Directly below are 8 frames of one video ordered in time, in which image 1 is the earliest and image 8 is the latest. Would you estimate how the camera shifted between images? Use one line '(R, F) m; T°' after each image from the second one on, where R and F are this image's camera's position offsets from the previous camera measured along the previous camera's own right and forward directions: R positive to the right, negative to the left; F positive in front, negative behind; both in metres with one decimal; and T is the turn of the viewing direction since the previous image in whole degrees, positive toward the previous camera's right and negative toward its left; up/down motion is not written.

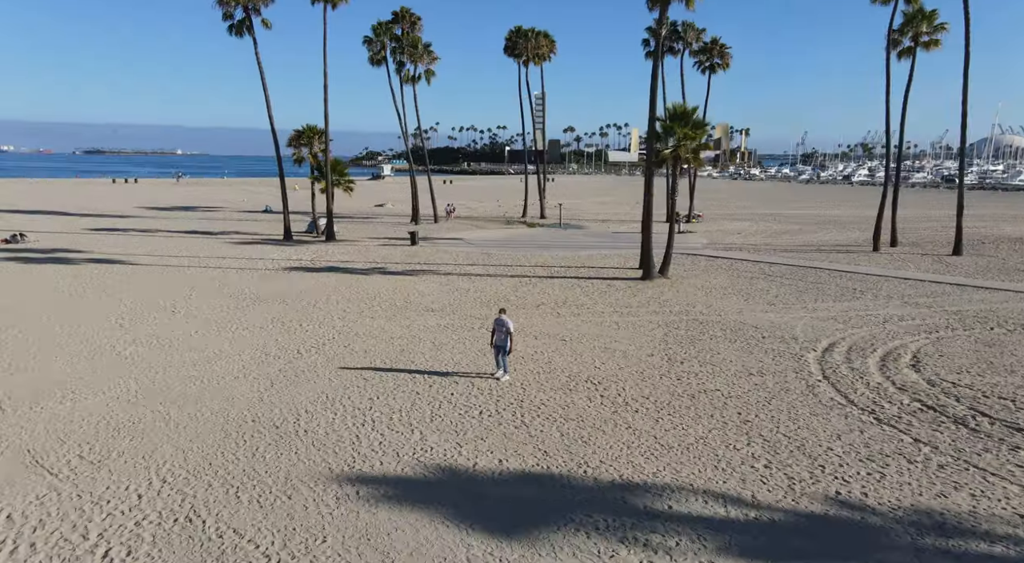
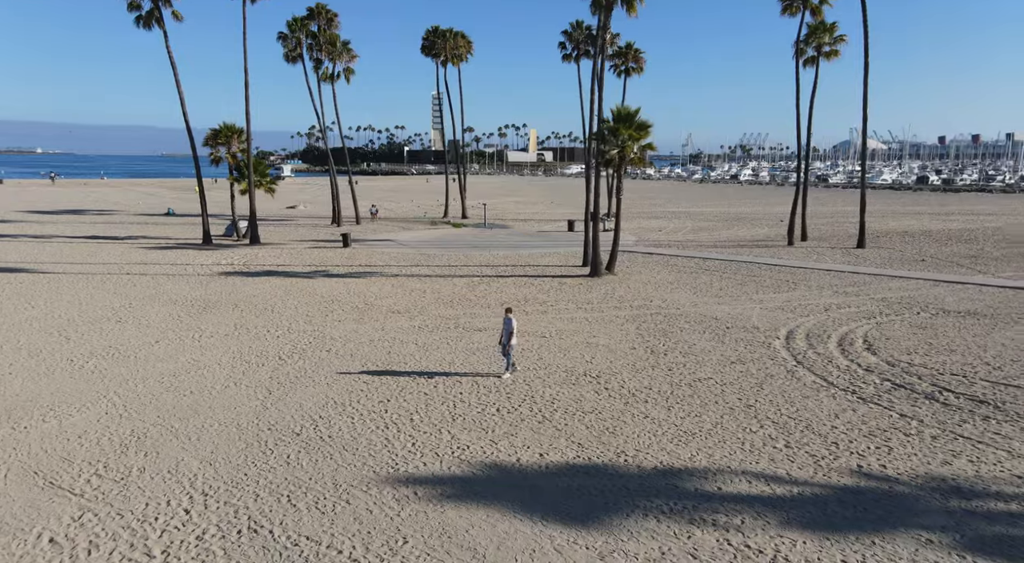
(-1.9, -0.1) m; +8°
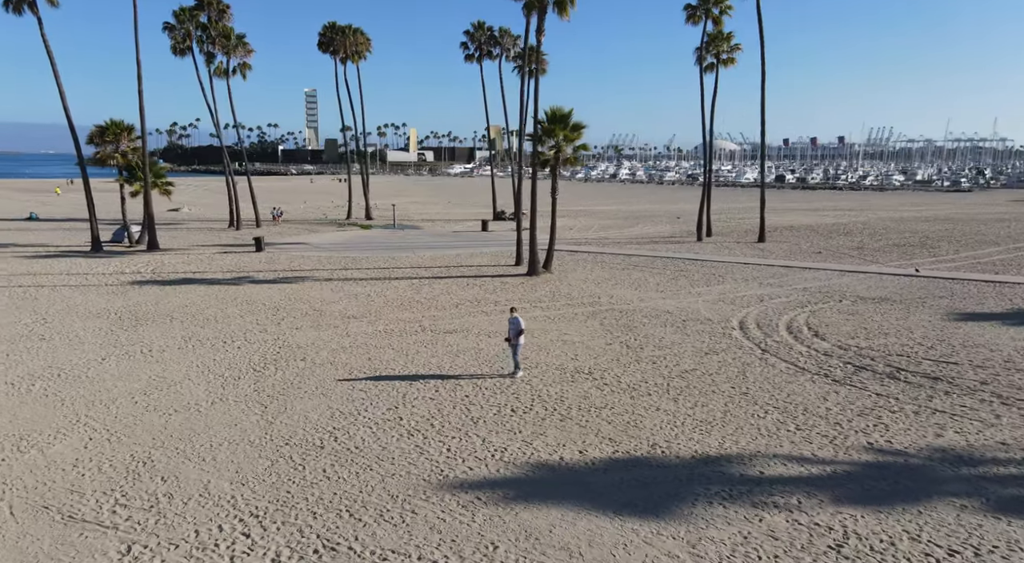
(-2.1, +0.1) m; +10°
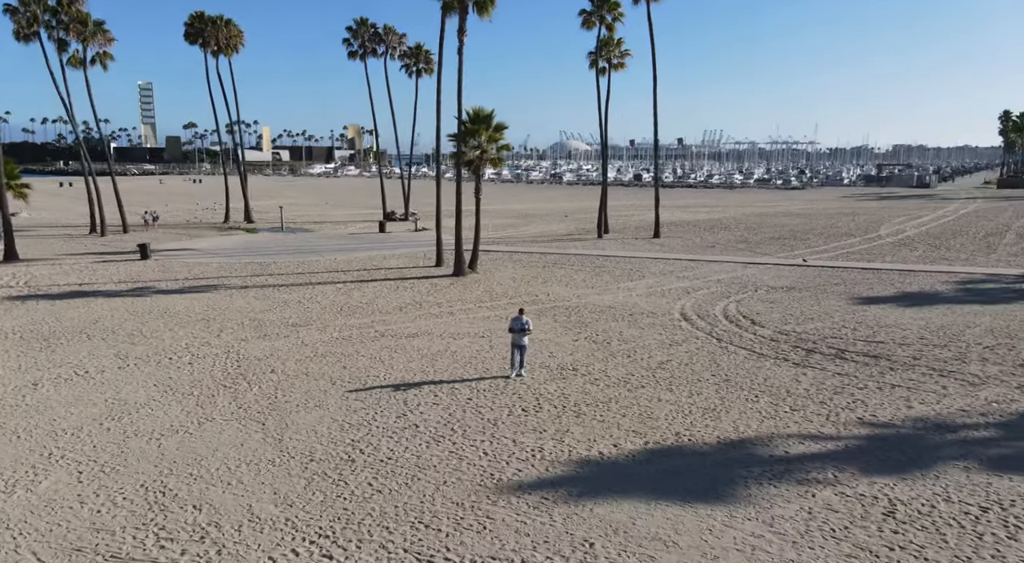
(-2.3, +0.2) m; +11°
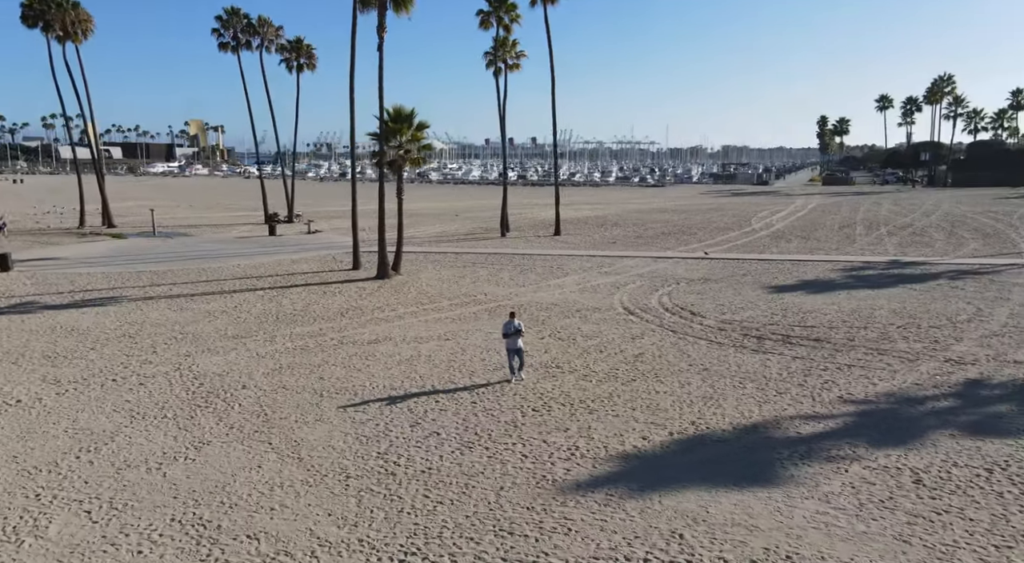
(-2.3, +0.3) m; +11°
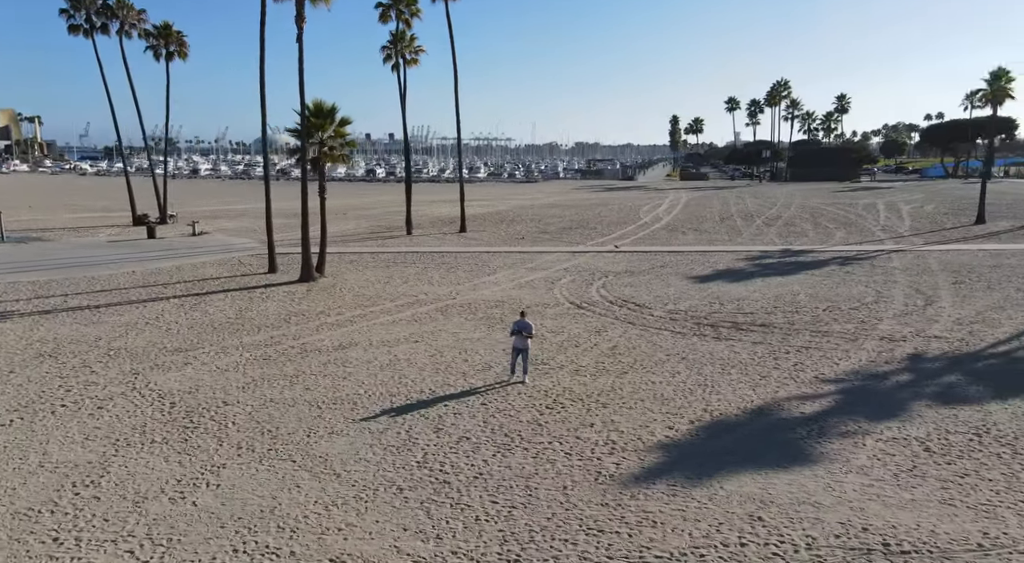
(-2.3, +0.3) m; +11°
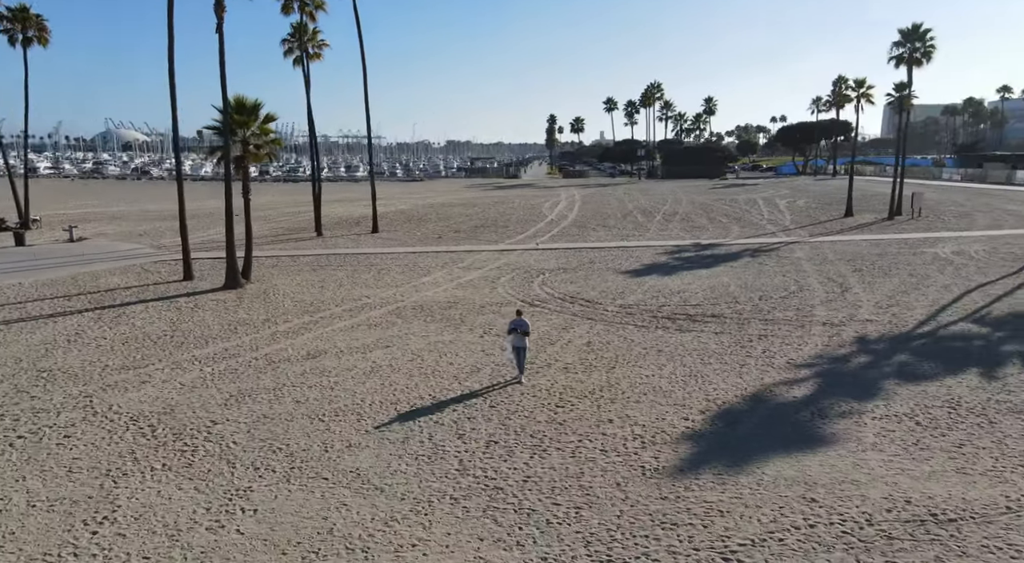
(-2.0, +0.3) m; +10°
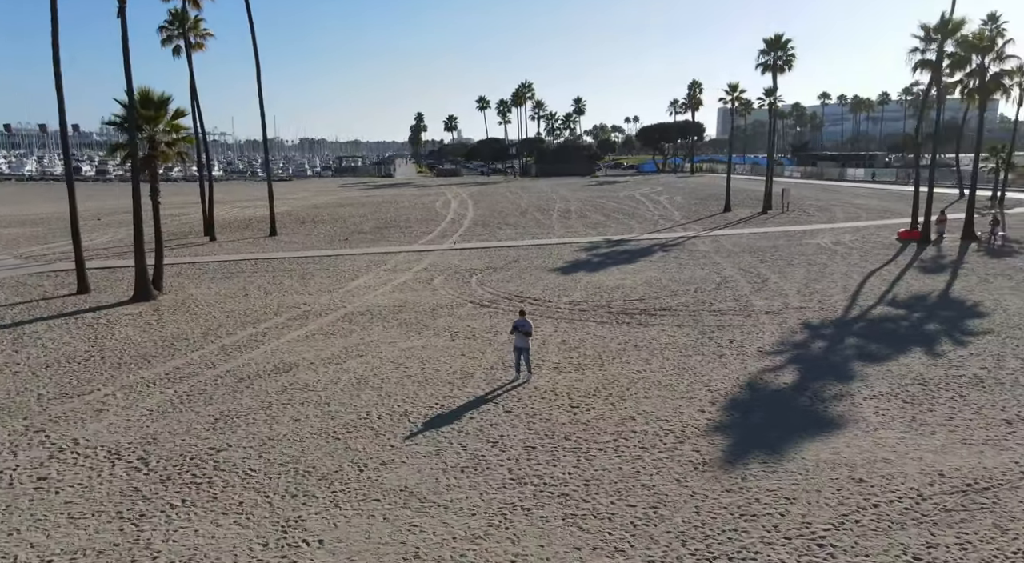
(-2.2, +0.5) m; +11°
